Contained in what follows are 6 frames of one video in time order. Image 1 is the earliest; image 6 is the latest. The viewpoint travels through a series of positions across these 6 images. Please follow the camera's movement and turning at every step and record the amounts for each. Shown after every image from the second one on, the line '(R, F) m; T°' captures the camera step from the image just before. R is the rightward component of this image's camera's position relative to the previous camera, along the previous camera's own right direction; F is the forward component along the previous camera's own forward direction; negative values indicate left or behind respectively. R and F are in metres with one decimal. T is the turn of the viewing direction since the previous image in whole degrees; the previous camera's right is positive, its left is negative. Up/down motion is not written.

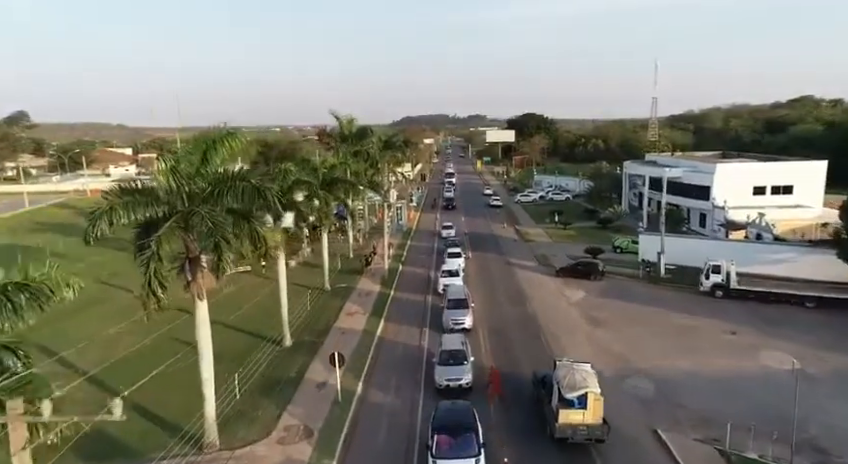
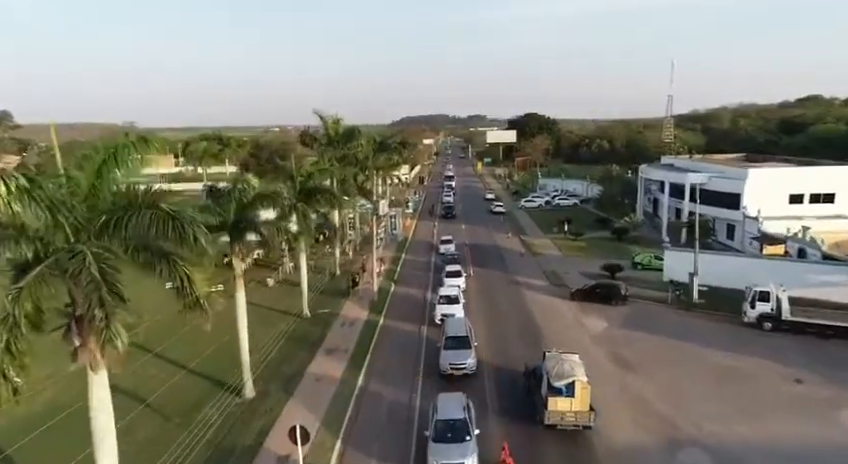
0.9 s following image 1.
(+0.2, +4.6) m; 0°
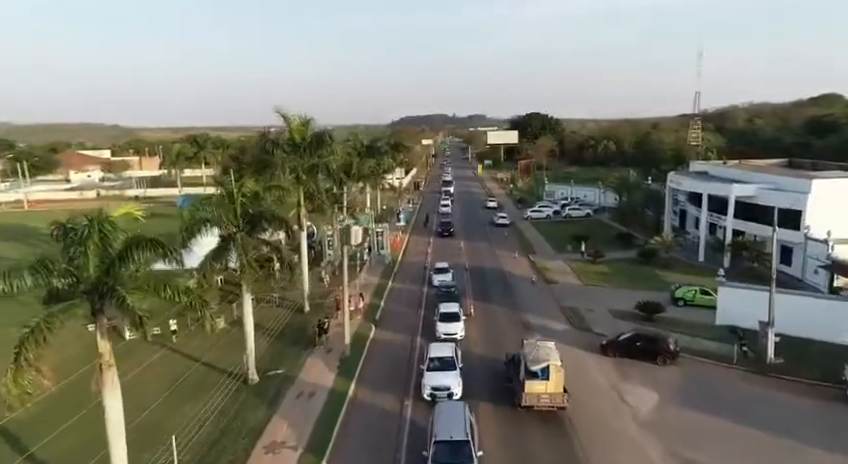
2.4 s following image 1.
(+0.5, +7.1) m; 0°
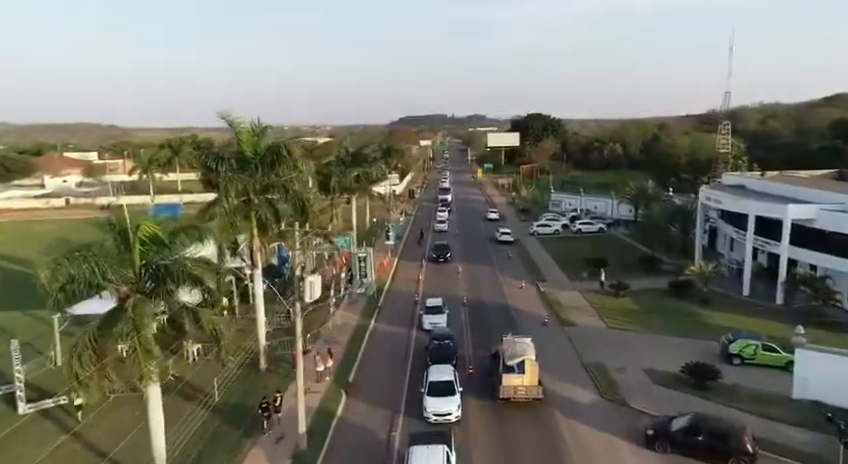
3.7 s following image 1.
(+0.5, +6.2) m; 0°
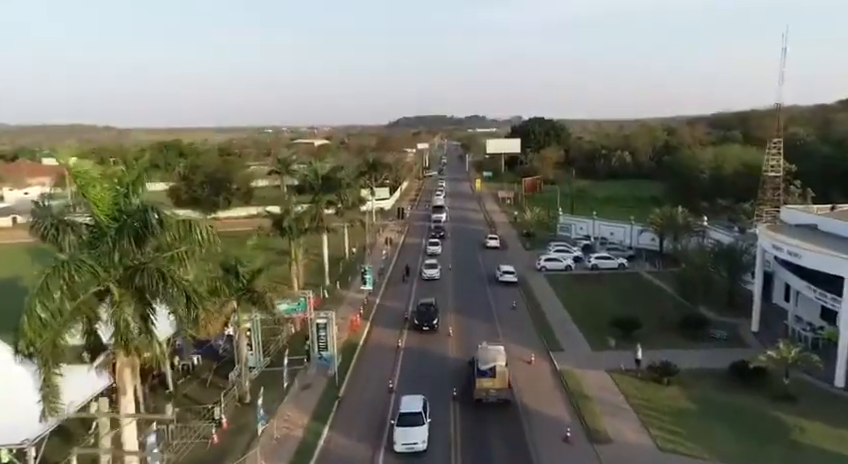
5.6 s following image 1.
(+0.8, +8.4) m; 0°
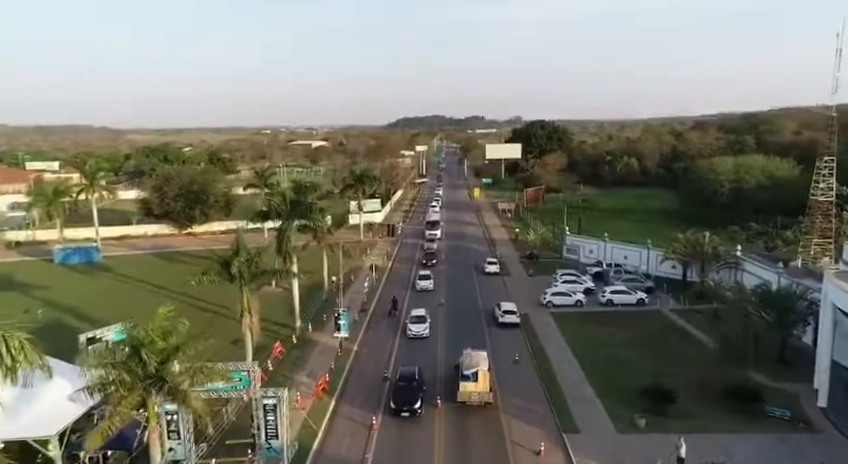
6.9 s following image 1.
(+0.7, +6.0) m; 0°
